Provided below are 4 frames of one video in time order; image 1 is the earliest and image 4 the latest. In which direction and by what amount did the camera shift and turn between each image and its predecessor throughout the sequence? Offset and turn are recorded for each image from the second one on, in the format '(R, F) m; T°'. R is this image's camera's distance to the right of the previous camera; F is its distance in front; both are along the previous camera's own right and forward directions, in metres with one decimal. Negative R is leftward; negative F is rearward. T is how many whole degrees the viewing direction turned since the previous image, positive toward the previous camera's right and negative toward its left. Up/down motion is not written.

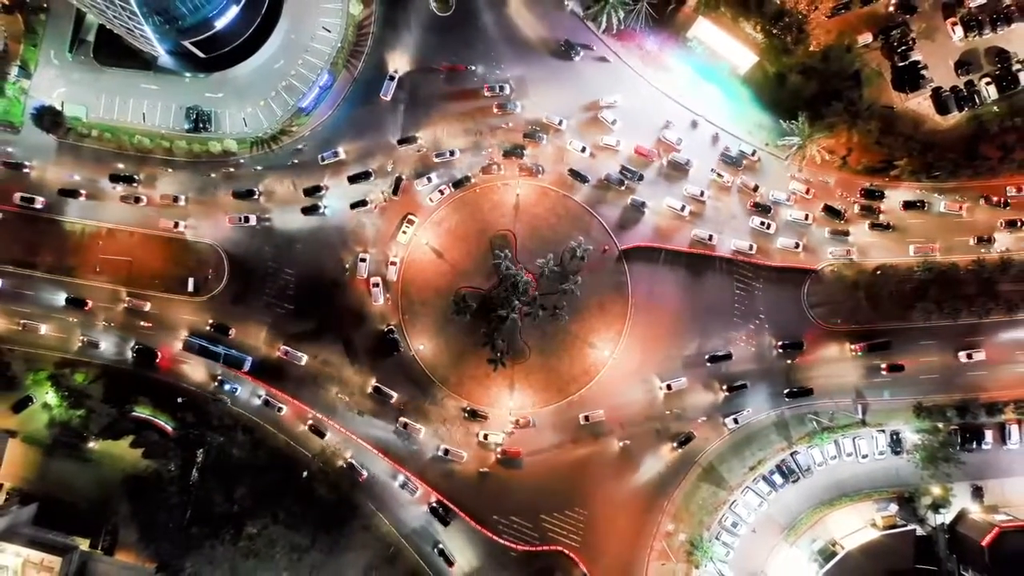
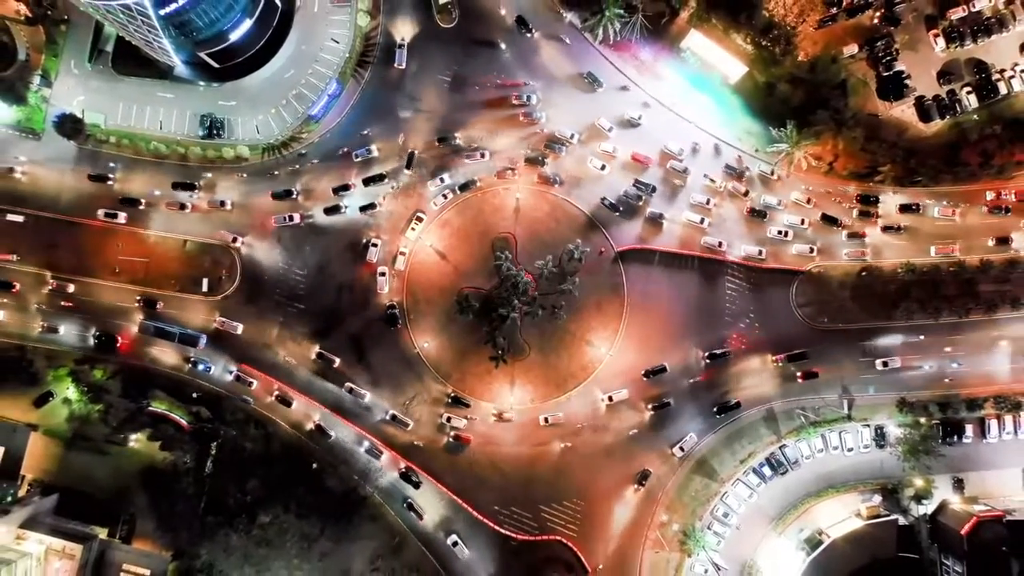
(-0.1, -2.3) m; 0°
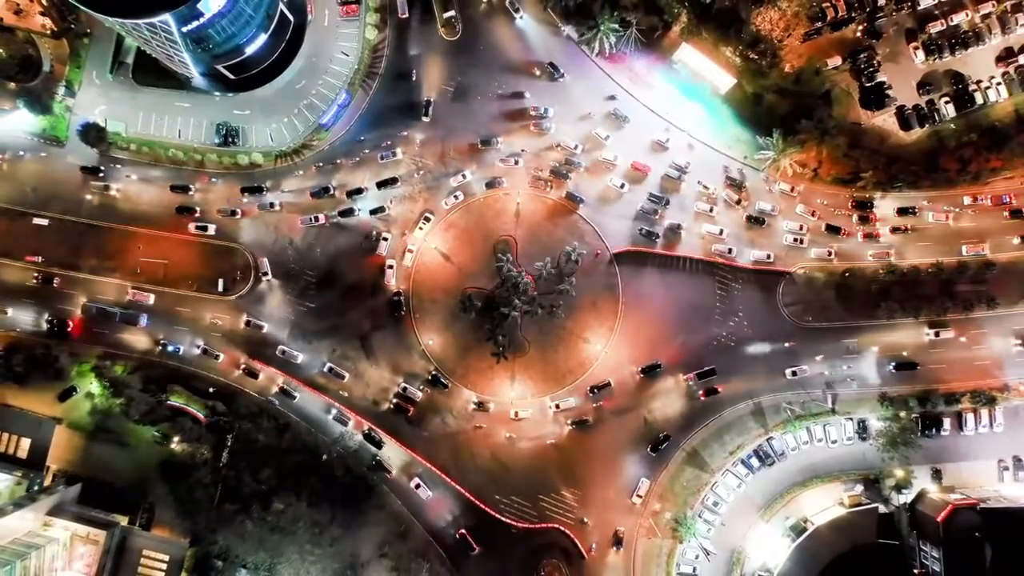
(-0.1, -2.8) m; 0°
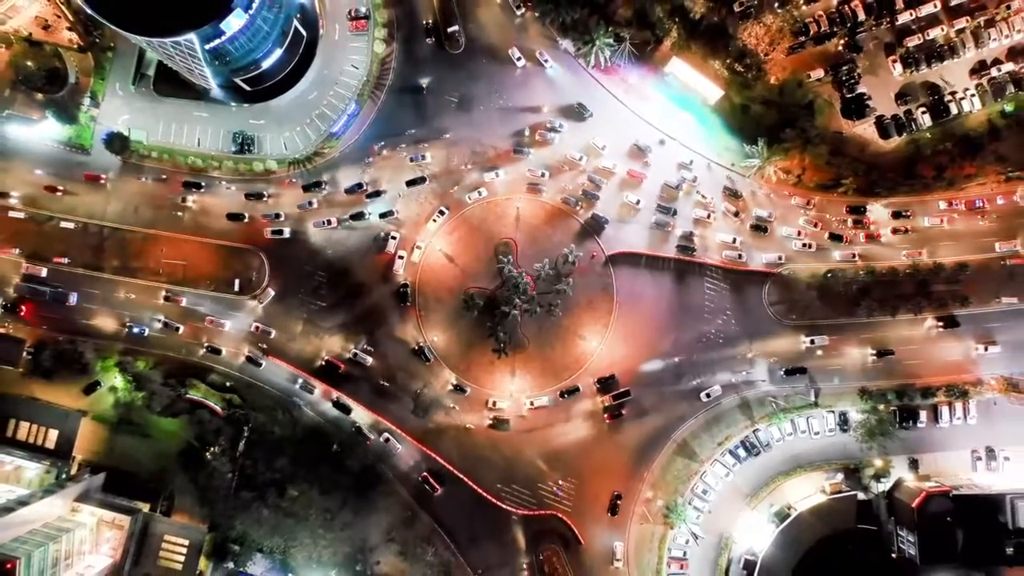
(-0.1, -3.3) m; 0°
